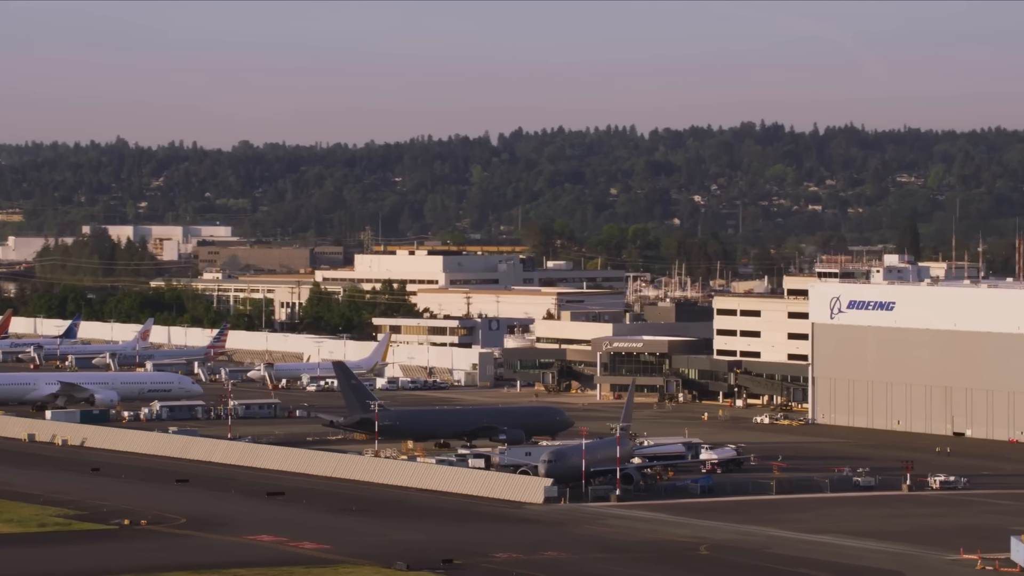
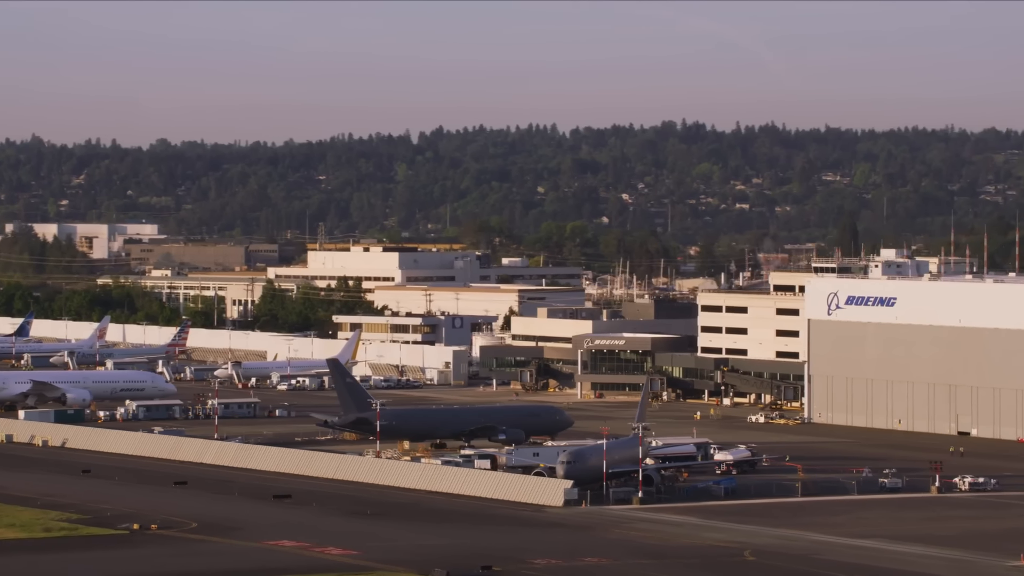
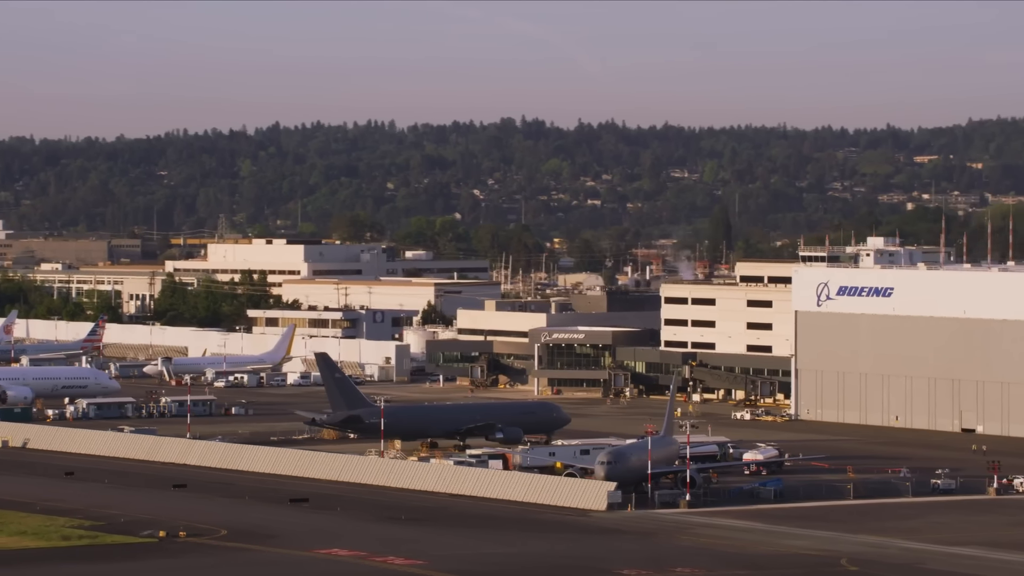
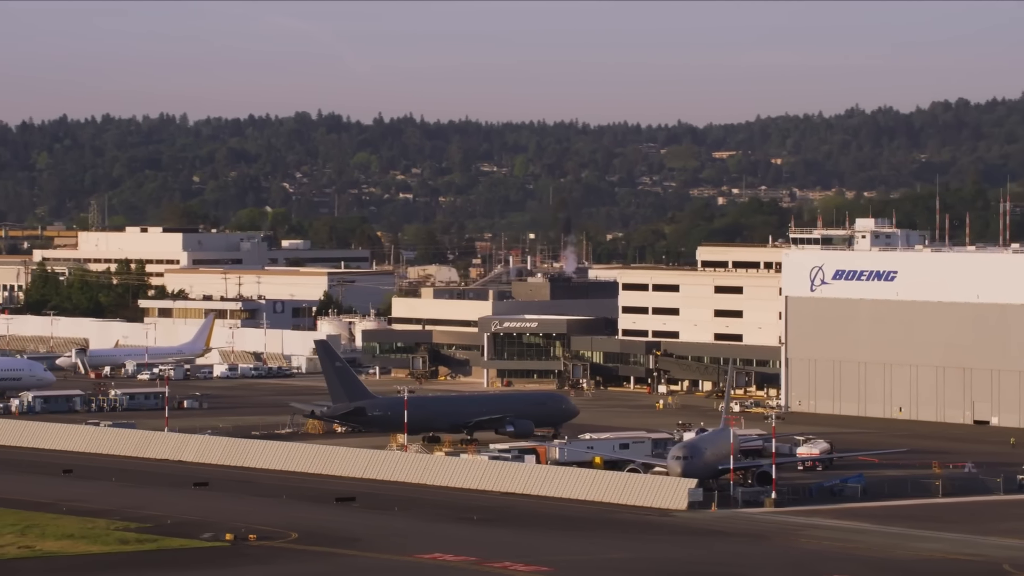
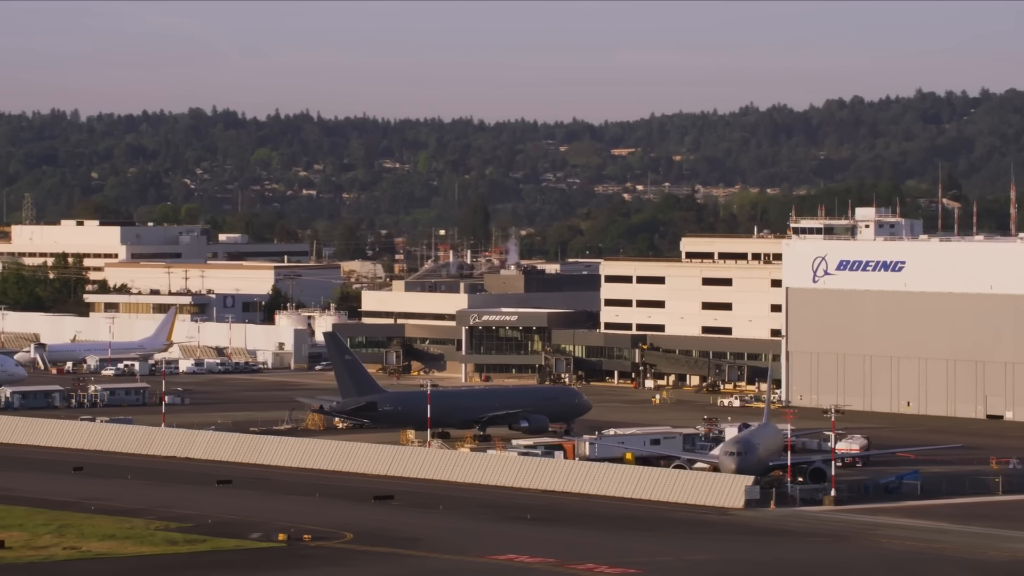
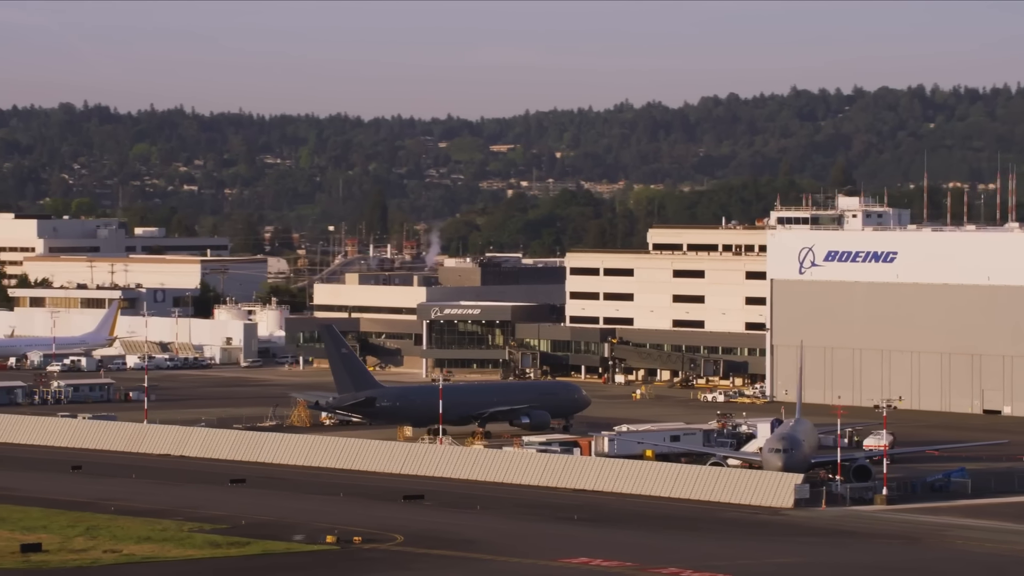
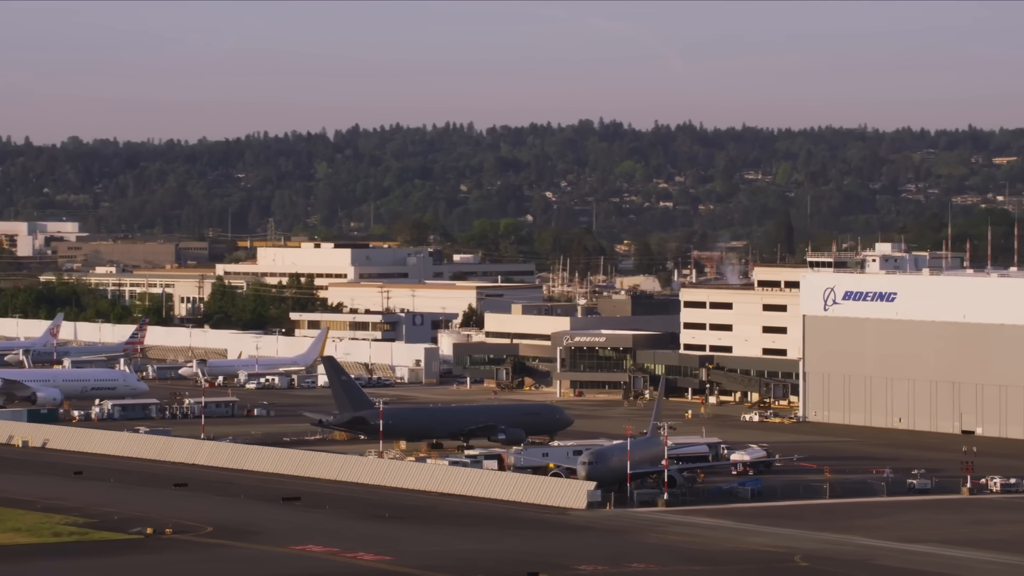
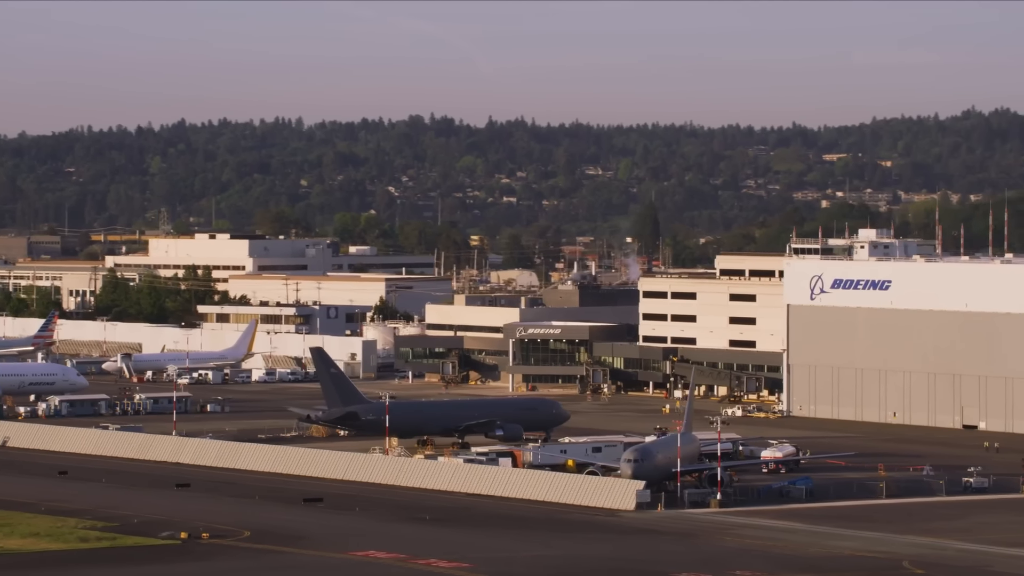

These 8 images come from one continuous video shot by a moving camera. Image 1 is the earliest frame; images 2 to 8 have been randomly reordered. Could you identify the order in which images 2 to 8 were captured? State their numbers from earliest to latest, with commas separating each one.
2, 7, 3, 8, 4, 5, 6
